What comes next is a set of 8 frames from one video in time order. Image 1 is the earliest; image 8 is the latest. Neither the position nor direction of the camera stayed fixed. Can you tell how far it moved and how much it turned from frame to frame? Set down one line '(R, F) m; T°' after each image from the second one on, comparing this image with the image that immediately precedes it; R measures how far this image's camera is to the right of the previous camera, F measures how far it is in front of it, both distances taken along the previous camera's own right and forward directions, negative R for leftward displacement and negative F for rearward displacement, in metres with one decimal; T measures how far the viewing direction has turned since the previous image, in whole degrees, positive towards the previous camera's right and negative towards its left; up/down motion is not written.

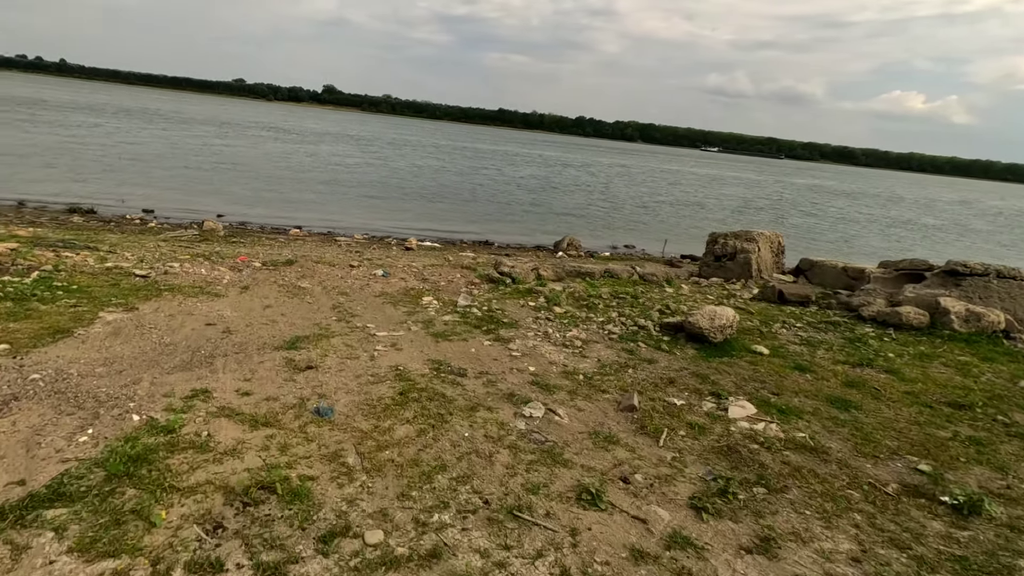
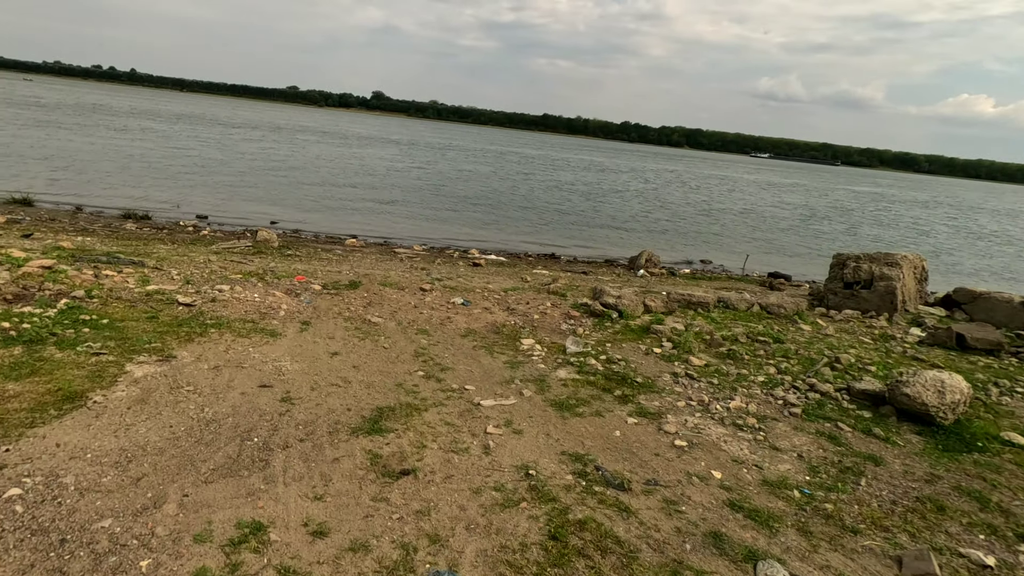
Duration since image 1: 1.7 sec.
(-1.0, +1.7) m; -4°
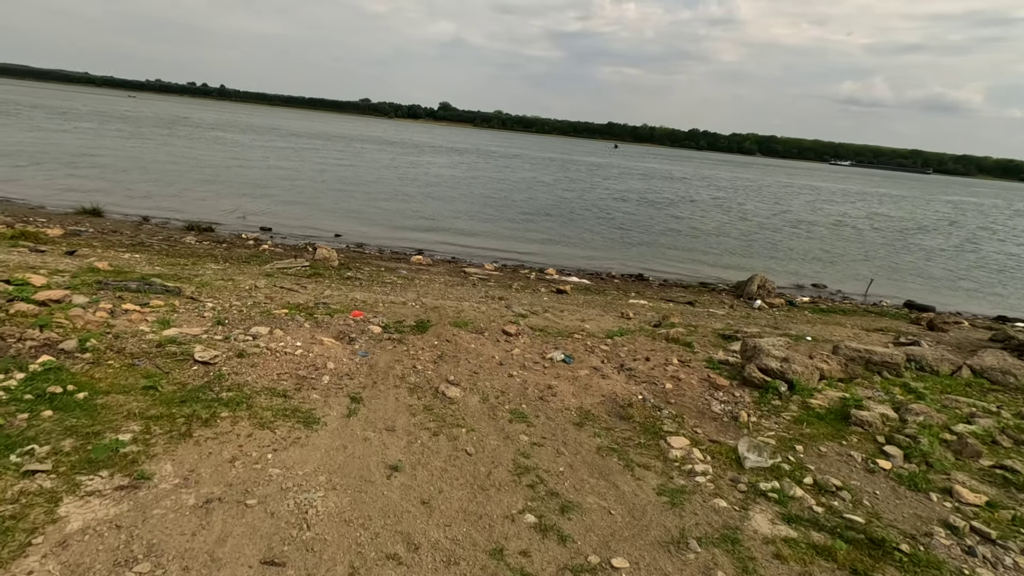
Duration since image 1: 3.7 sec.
(-0.7, +2.1) m; -6°
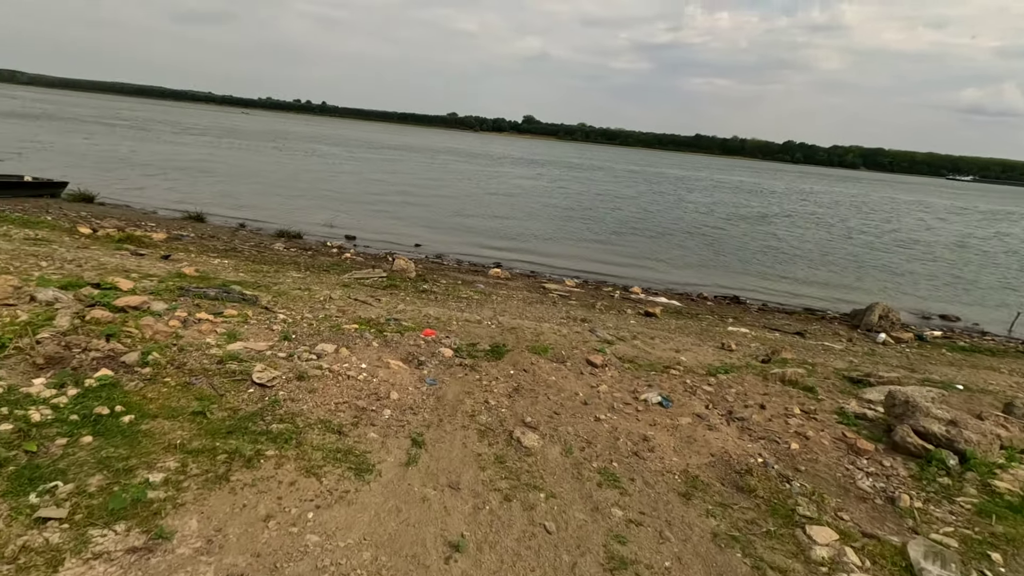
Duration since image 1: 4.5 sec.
(-0.1, +0.8) m; -8°
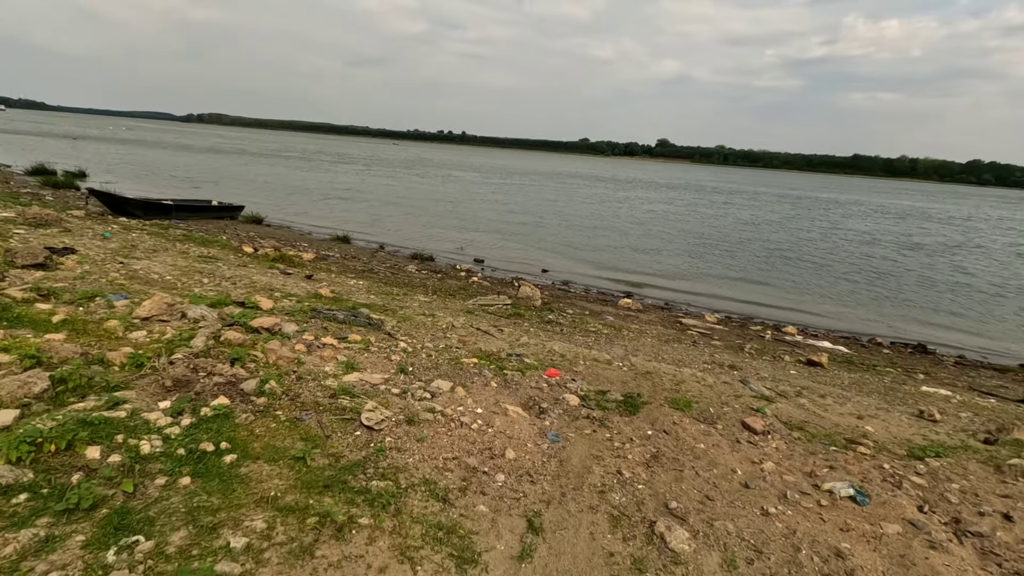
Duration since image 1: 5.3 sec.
(-0.1, +0.7) m; -13°
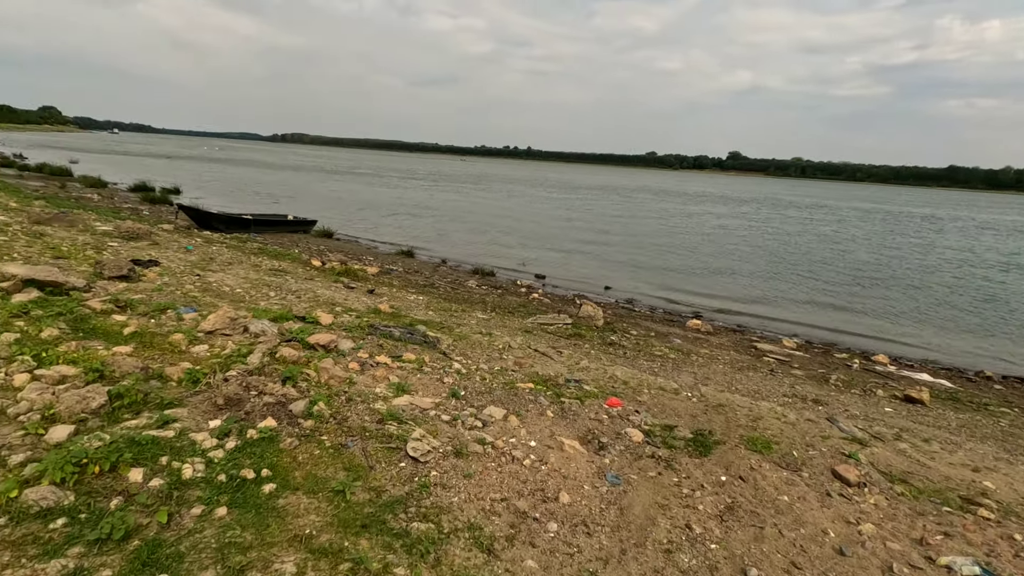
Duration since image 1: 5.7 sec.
(0.0, +0.3) m; -7°
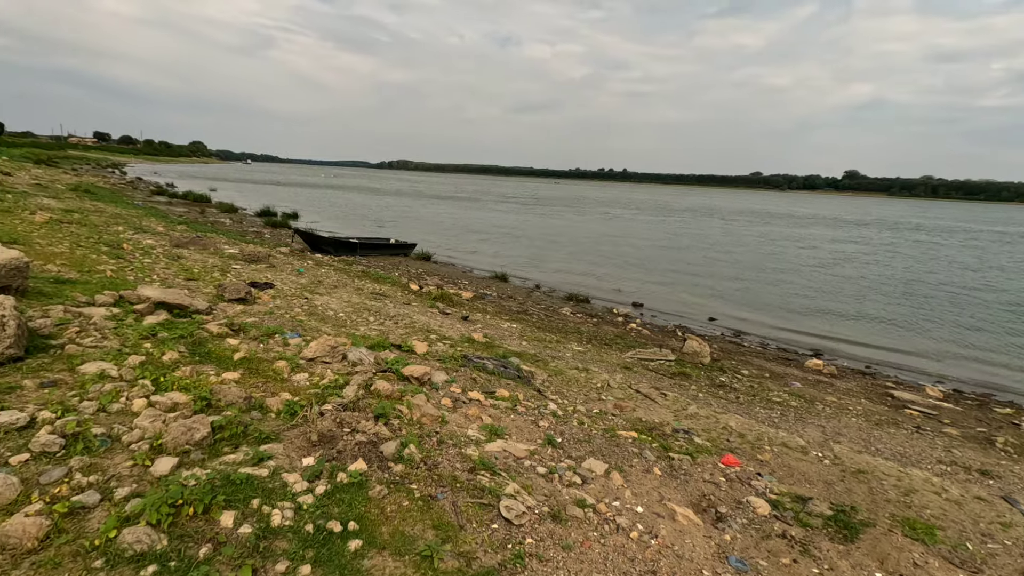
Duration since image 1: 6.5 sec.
(-0.1, +0.4) m; -10°
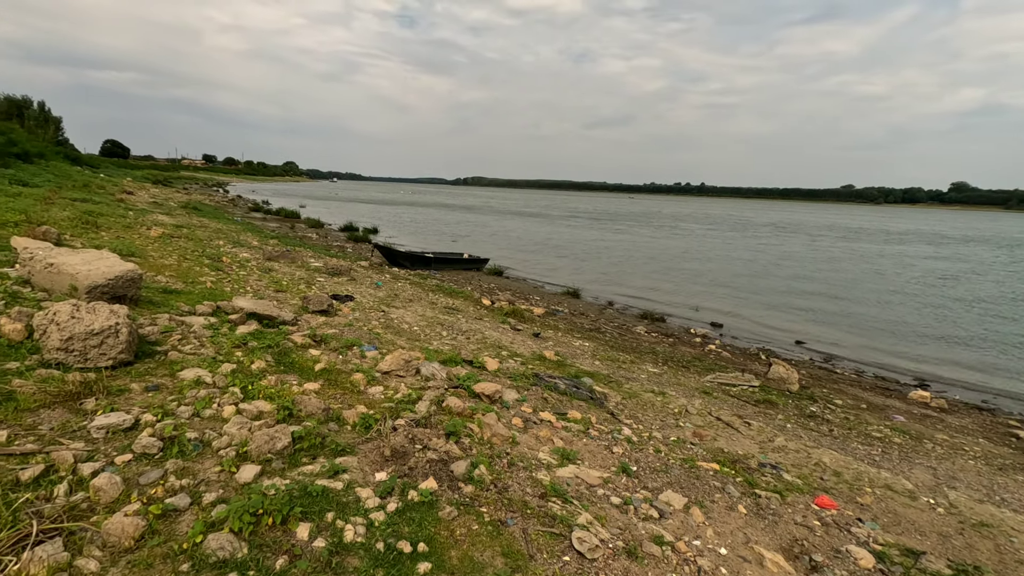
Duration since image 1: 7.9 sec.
(0.0, +0.1) m; -8°
